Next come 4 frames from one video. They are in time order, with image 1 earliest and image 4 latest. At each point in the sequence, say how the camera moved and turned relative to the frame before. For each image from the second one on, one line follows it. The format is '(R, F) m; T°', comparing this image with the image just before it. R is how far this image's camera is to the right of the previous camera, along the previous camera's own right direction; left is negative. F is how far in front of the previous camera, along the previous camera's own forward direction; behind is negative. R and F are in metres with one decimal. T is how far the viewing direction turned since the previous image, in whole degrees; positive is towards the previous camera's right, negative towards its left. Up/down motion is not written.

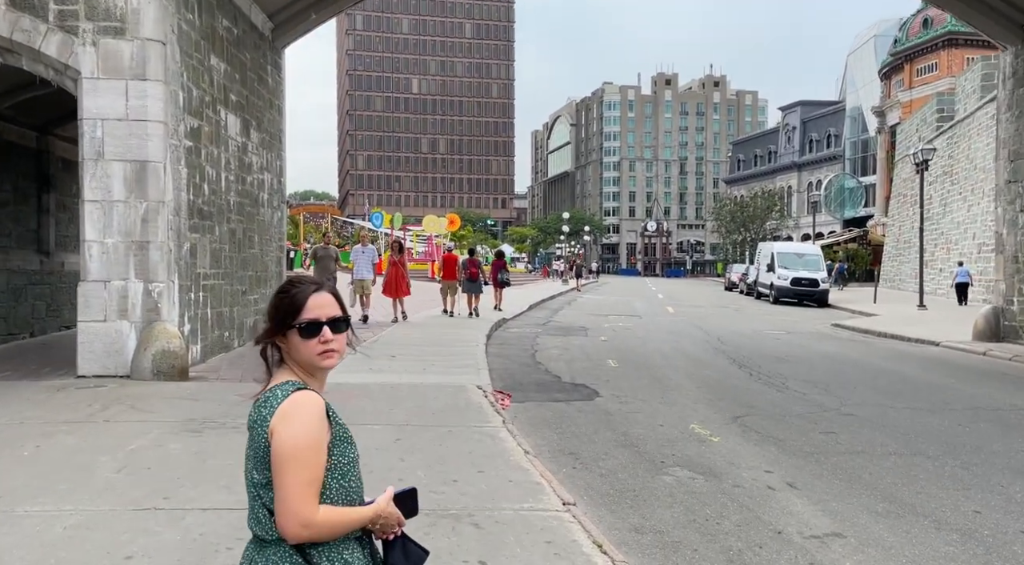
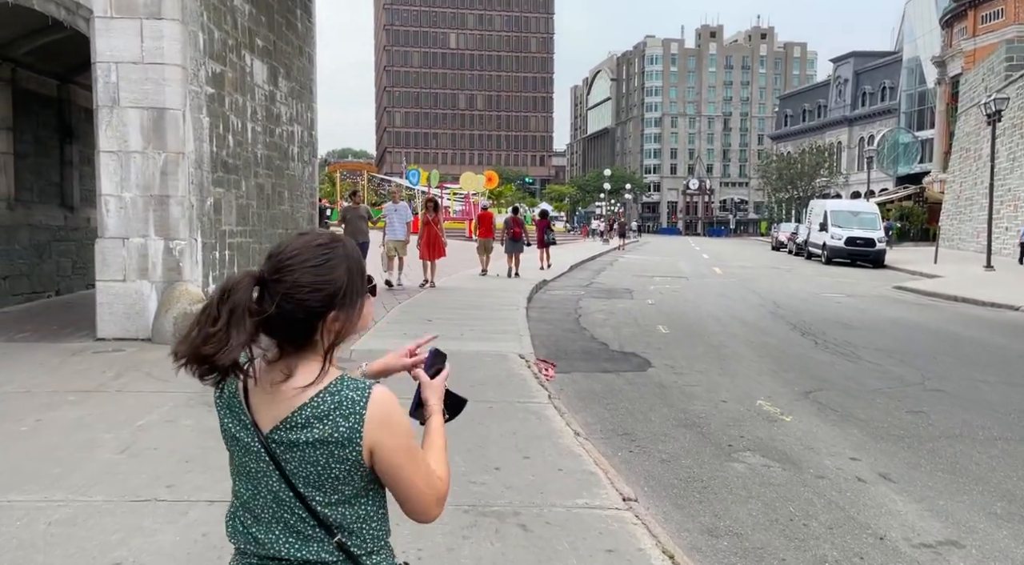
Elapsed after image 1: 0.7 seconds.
(-0.1, +0.7) m; -3°
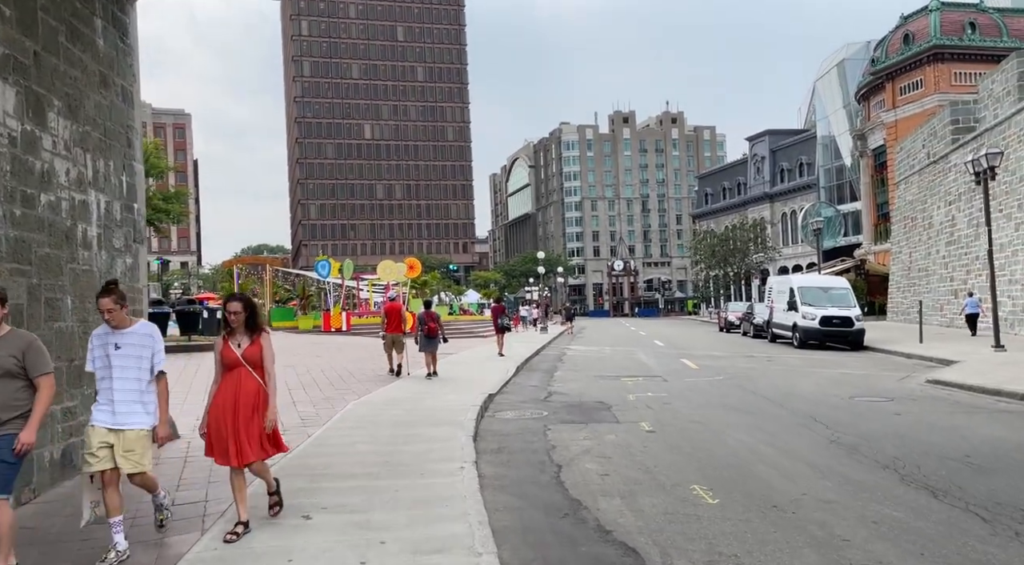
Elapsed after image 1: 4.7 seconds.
(-0.1, +4.4) m; +5°
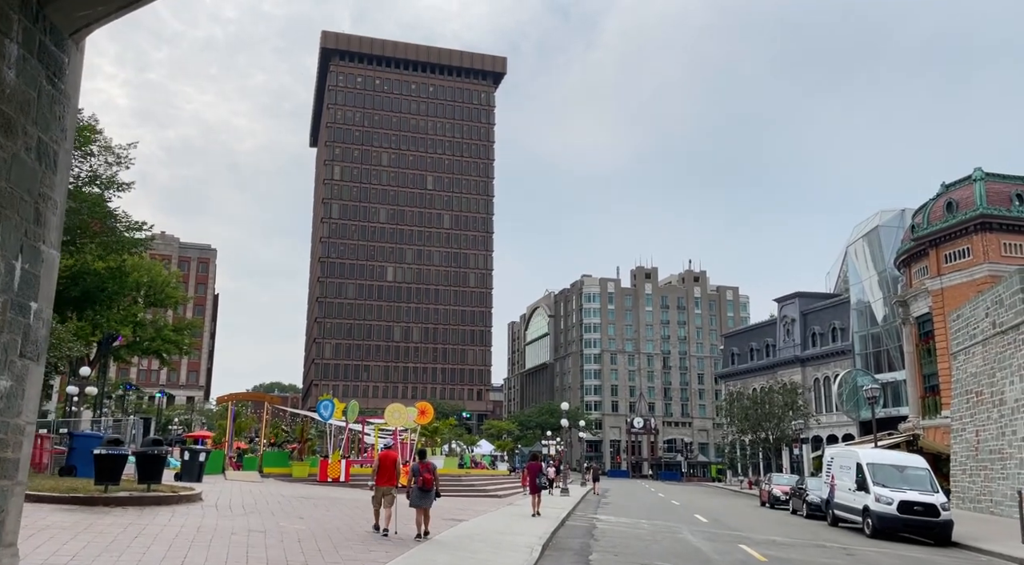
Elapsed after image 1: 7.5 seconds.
(-0.4, +3.0) m; -1°
